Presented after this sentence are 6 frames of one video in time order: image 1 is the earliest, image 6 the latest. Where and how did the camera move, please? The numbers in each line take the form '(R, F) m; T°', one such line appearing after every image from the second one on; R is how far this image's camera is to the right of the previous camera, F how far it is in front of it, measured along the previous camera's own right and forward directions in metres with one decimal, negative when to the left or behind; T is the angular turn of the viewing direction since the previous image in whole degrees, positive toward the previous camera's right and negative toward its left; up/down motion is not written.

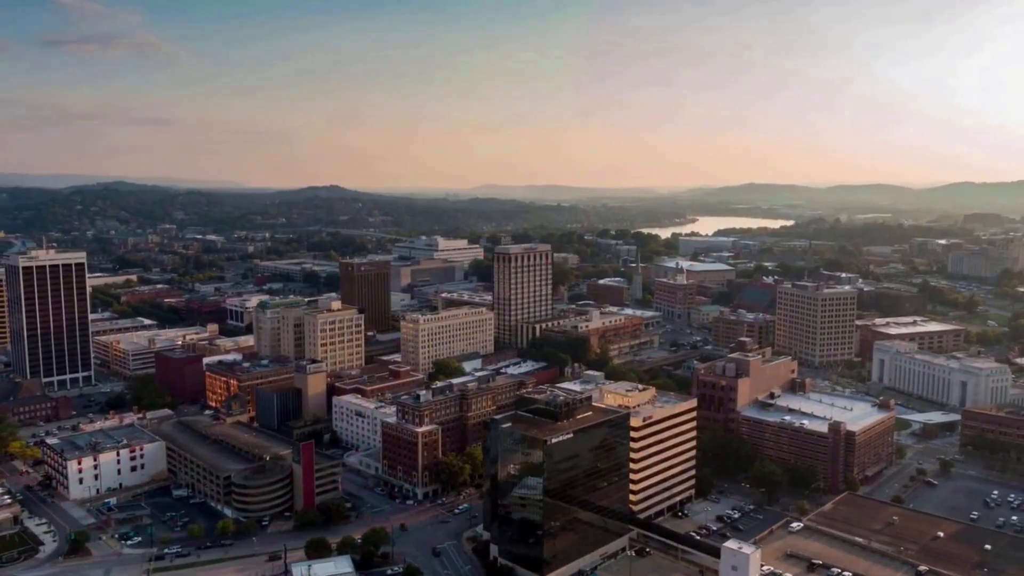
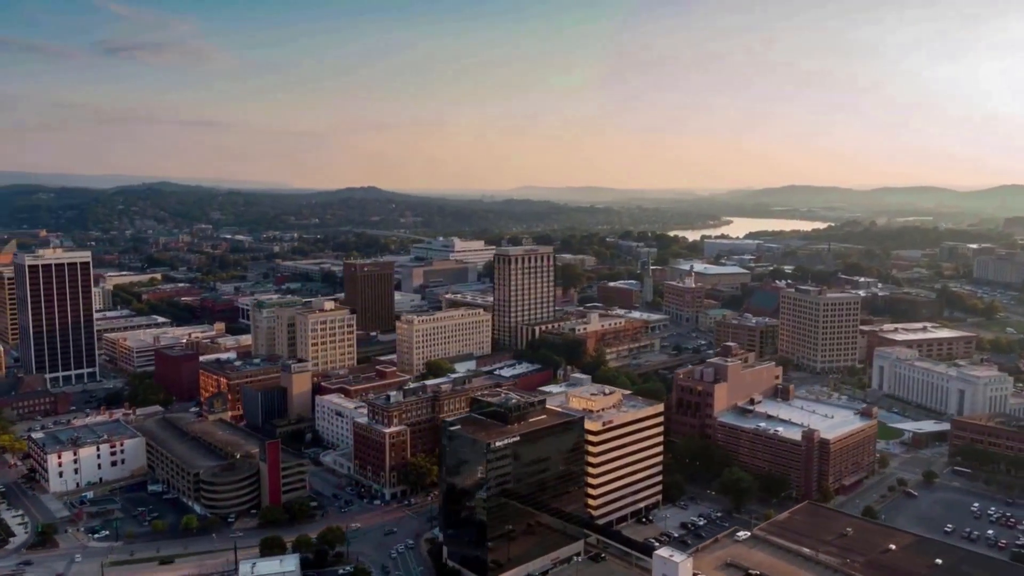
(+3.2, +0.1) m; -3°
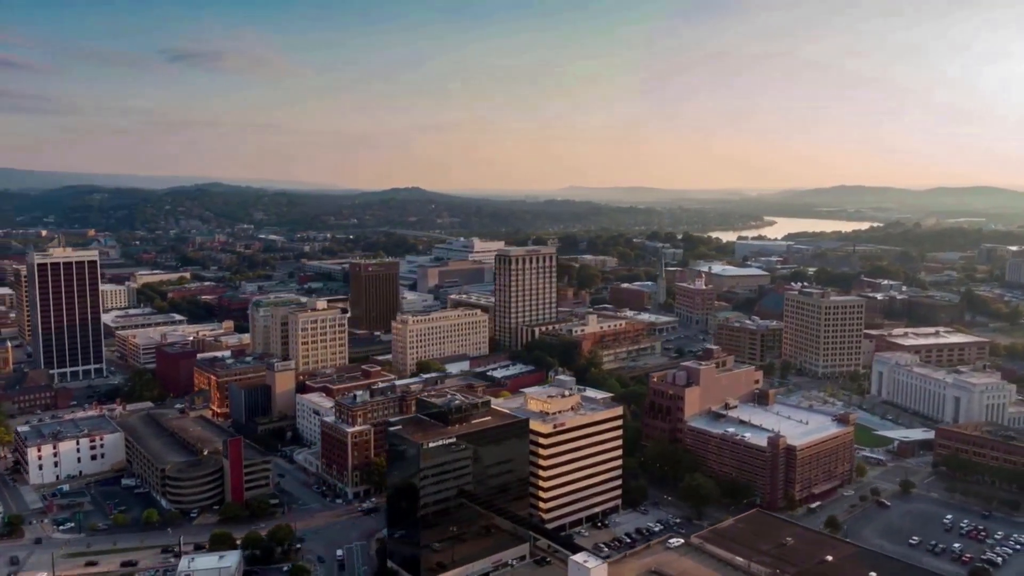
(+3.8, +0.2) m; -3°
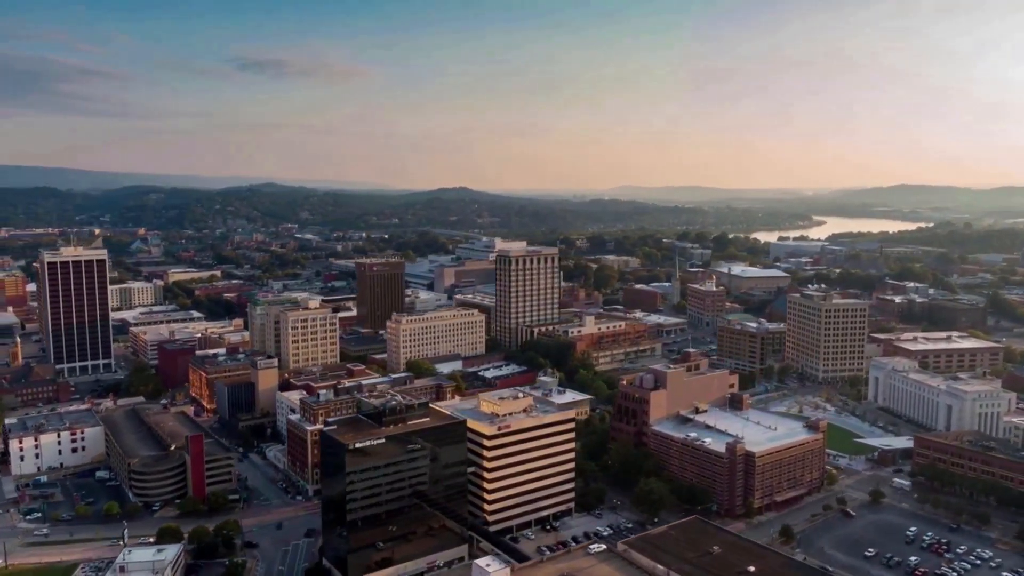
(+4.2, +0.3) m; -4°
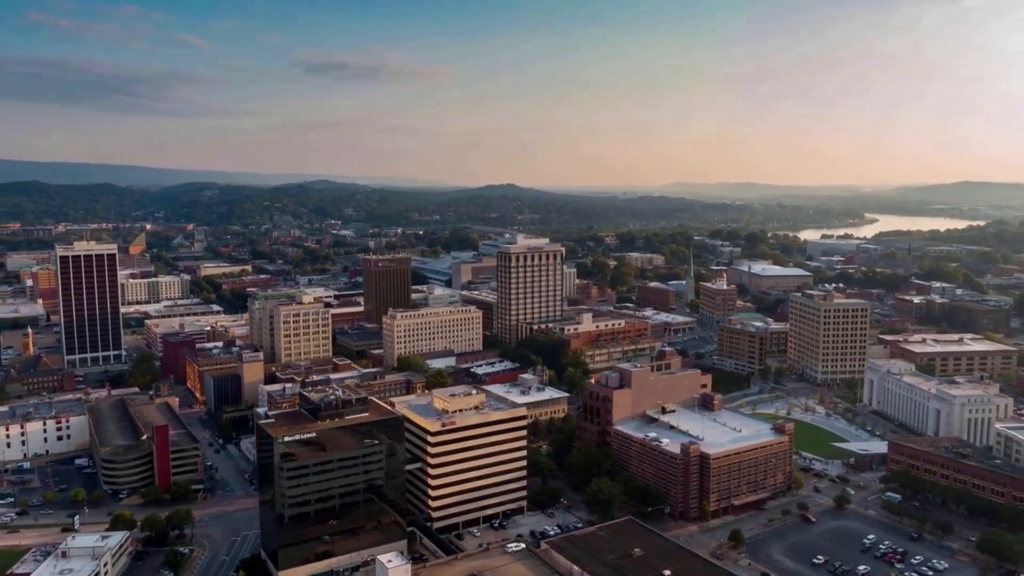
(+4.2, +0.3) m; -4°
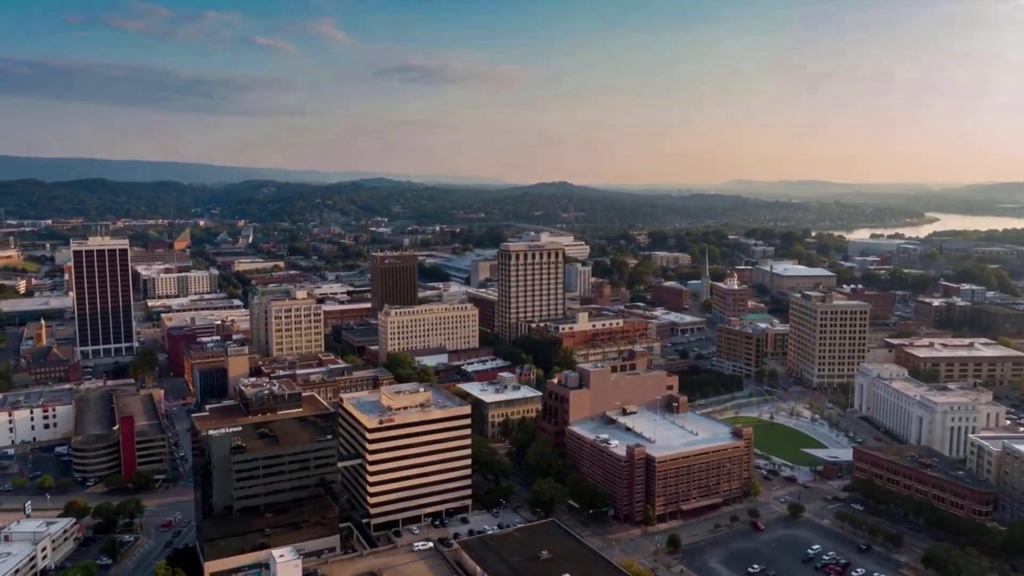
(+4.7, +0.4) m; -4°
